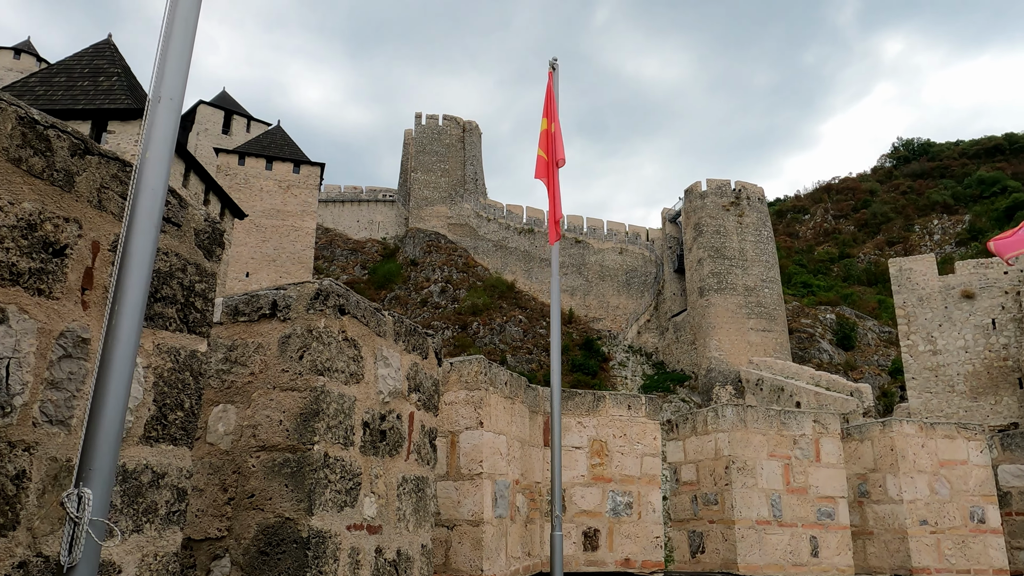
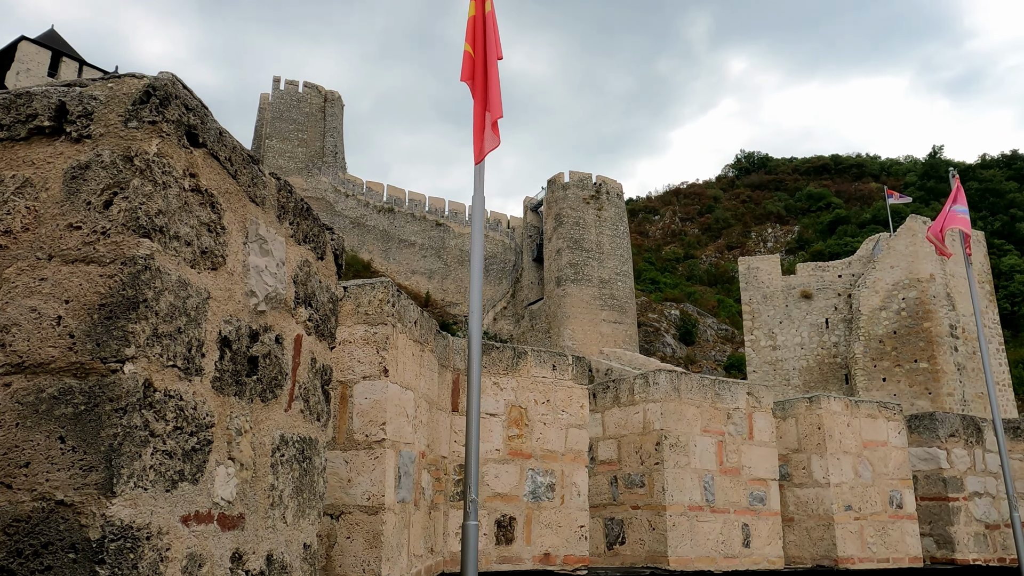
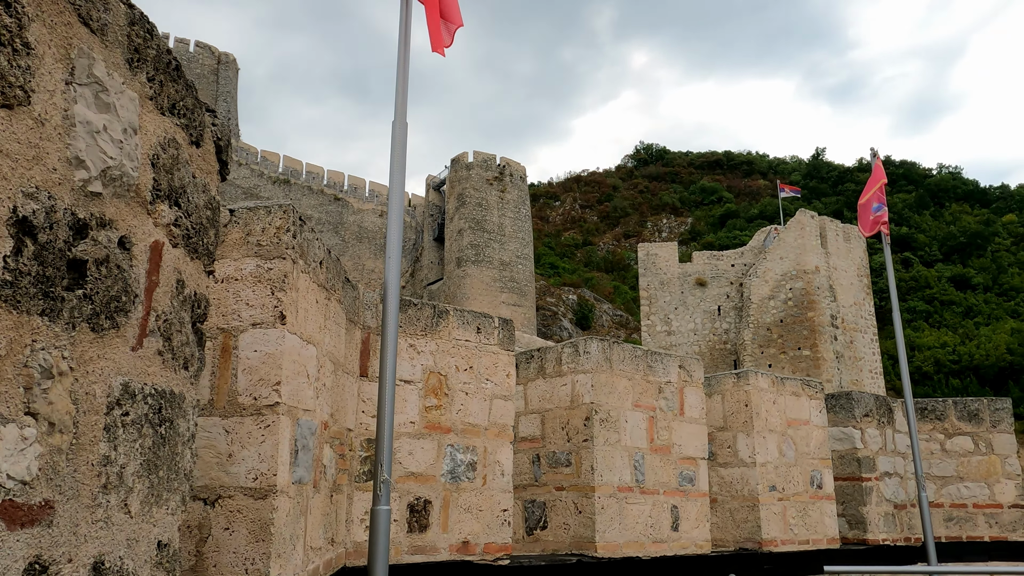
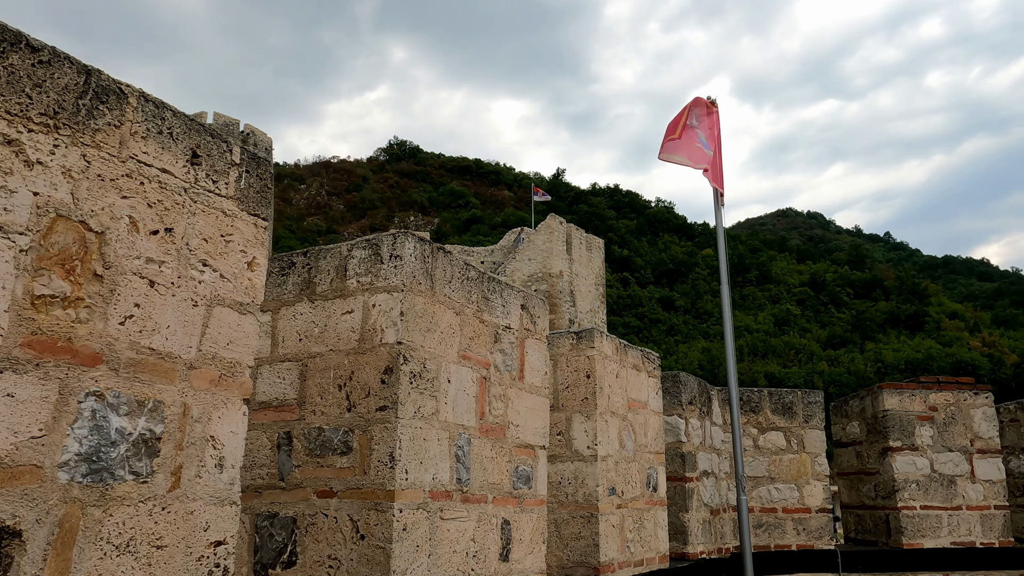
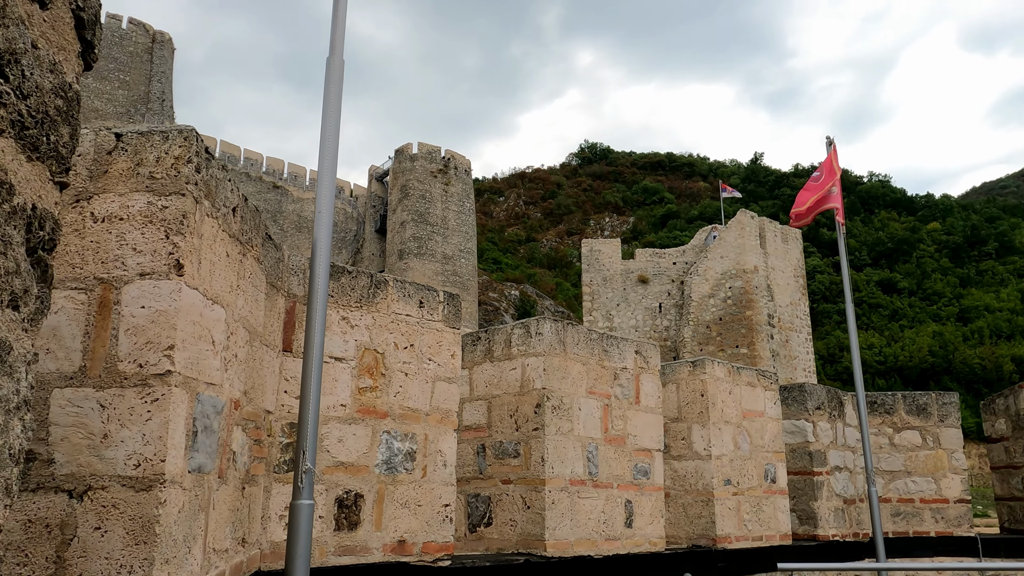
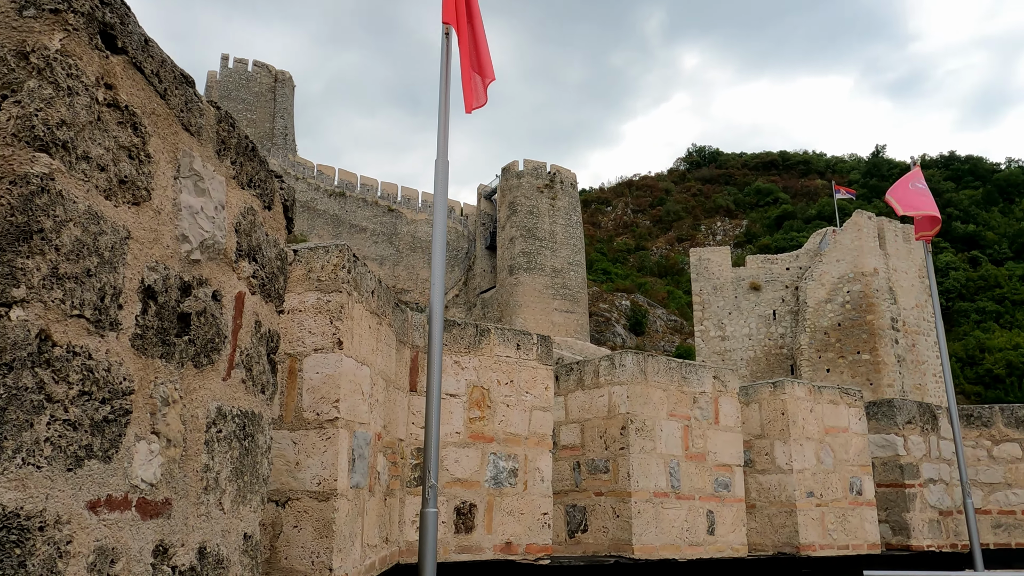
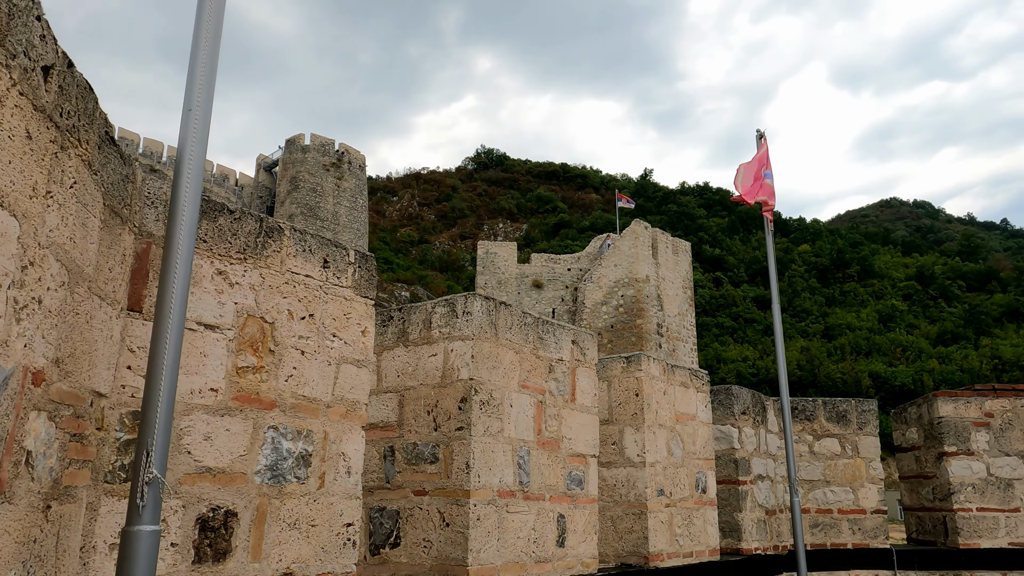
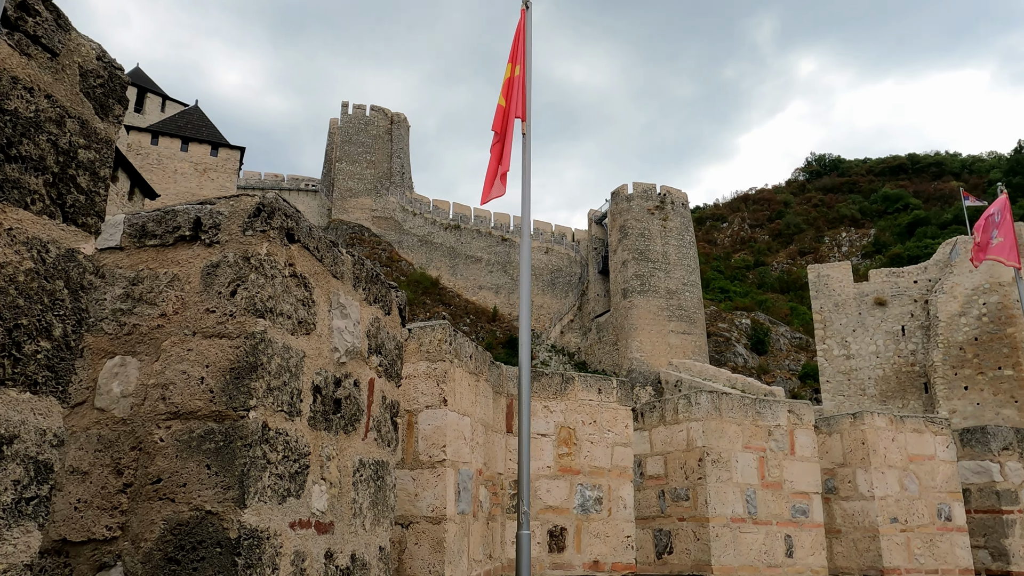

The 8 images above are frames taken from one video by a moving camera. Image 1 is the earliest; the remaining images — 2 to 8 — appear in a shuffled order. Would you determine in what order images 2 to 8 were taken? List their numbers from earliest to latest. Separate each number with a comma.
8, 2, 6, 3, 5, 7, 4
